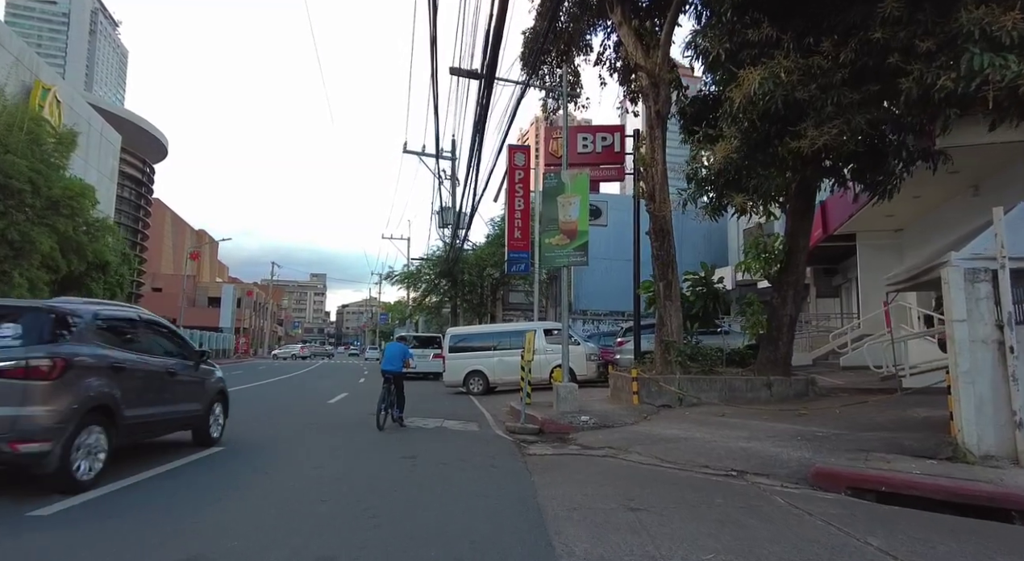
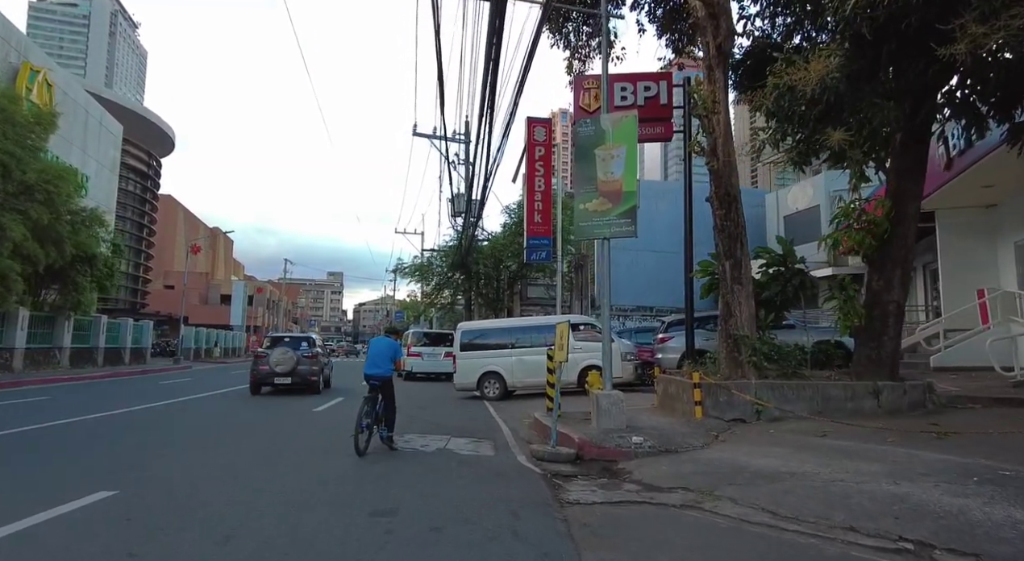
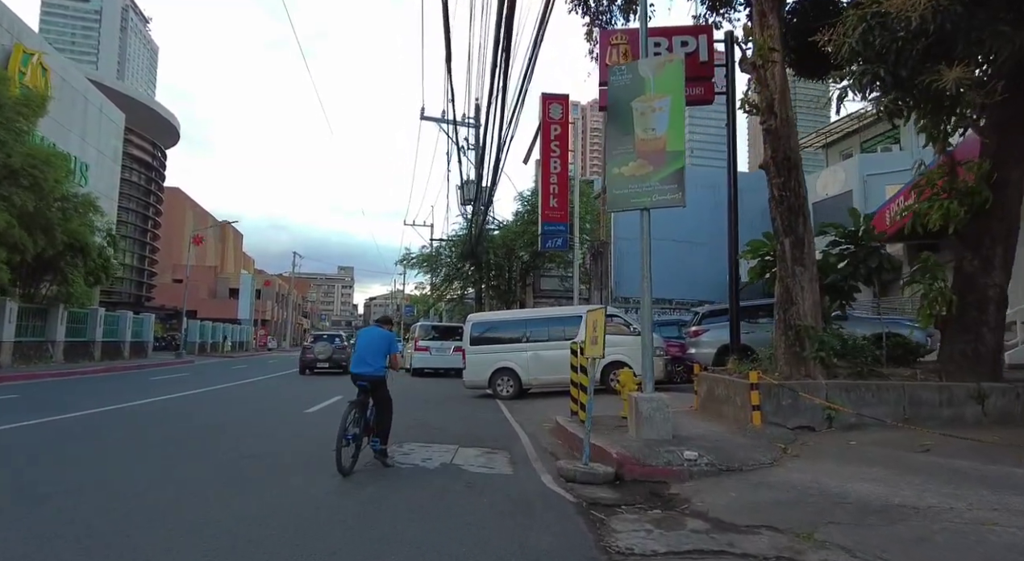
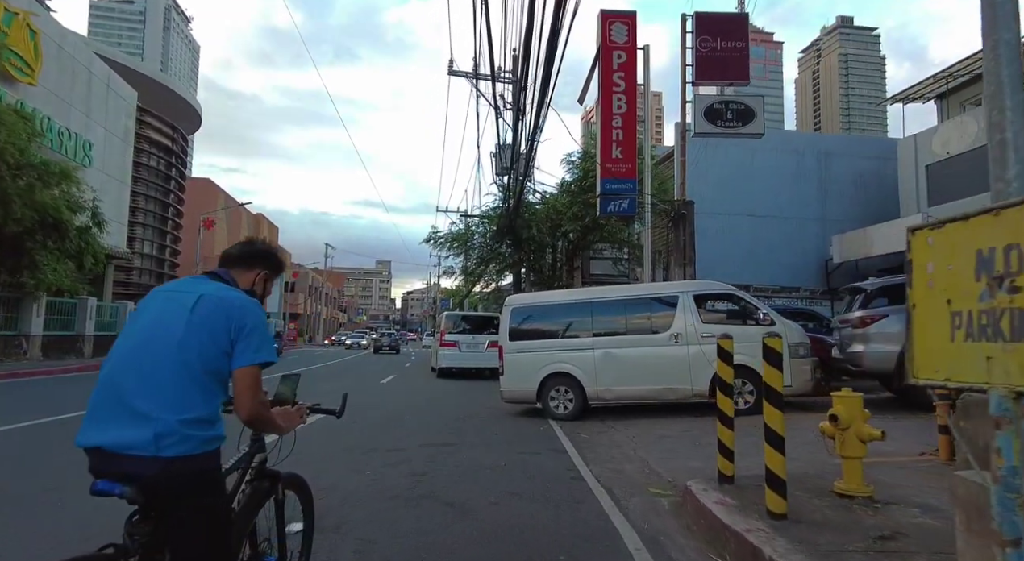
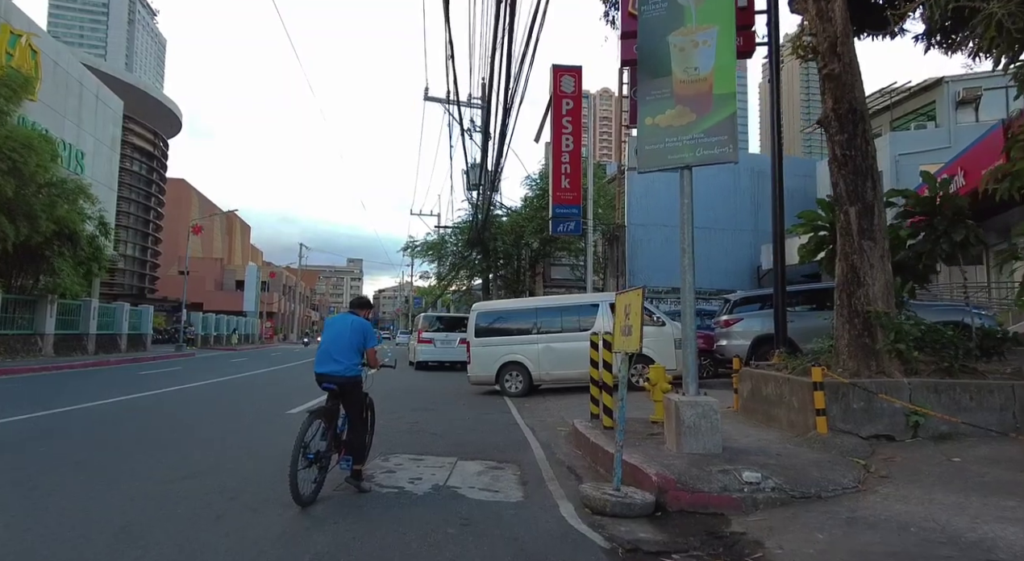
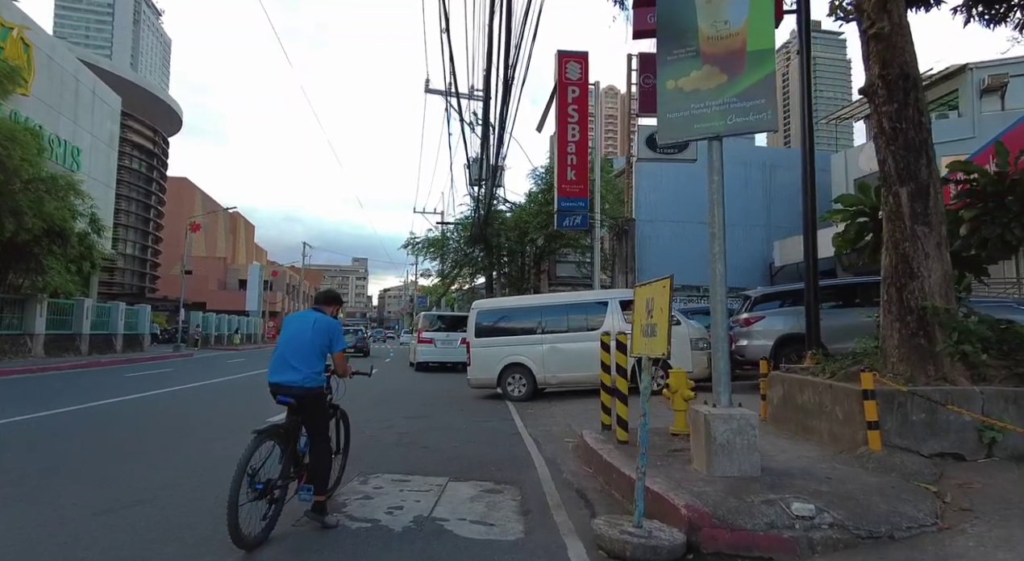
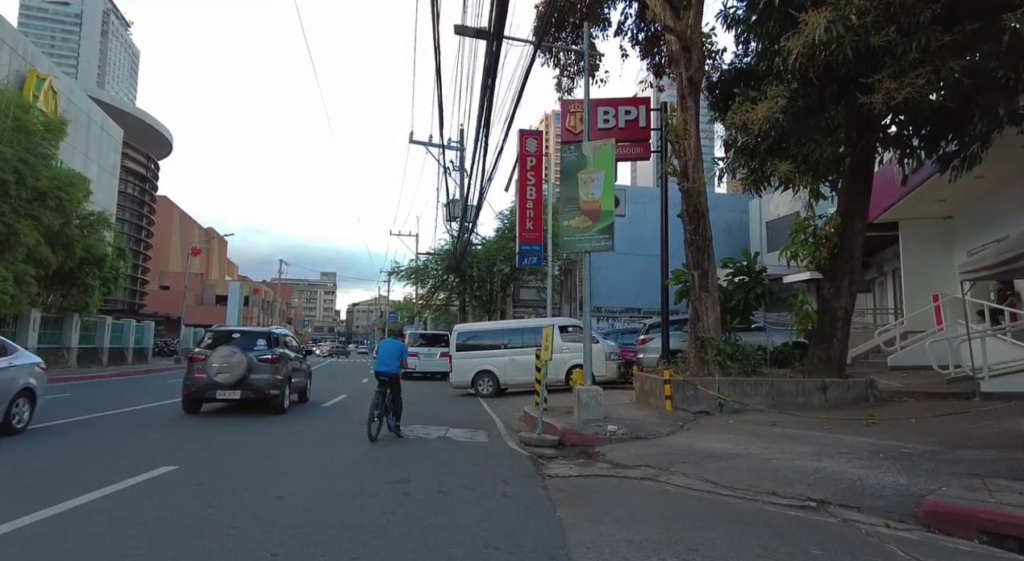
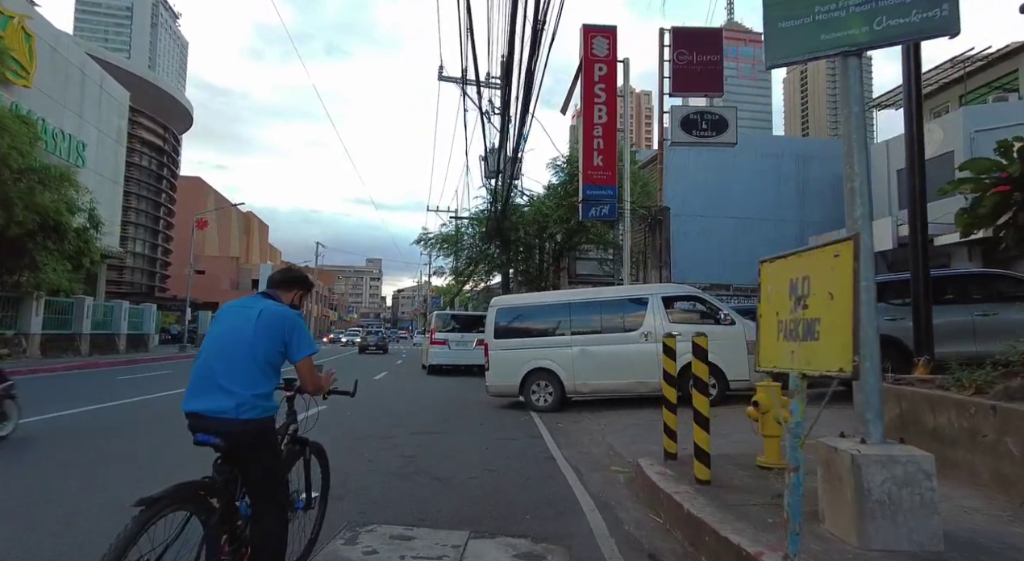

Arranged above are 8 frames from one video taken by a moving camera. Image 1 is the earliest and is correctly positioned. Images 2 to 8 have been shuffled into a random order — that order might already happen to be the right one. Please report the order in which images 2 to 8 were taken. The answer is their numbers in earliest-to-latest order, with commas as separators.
7, 2, 3, 5, 6, 8, 4
